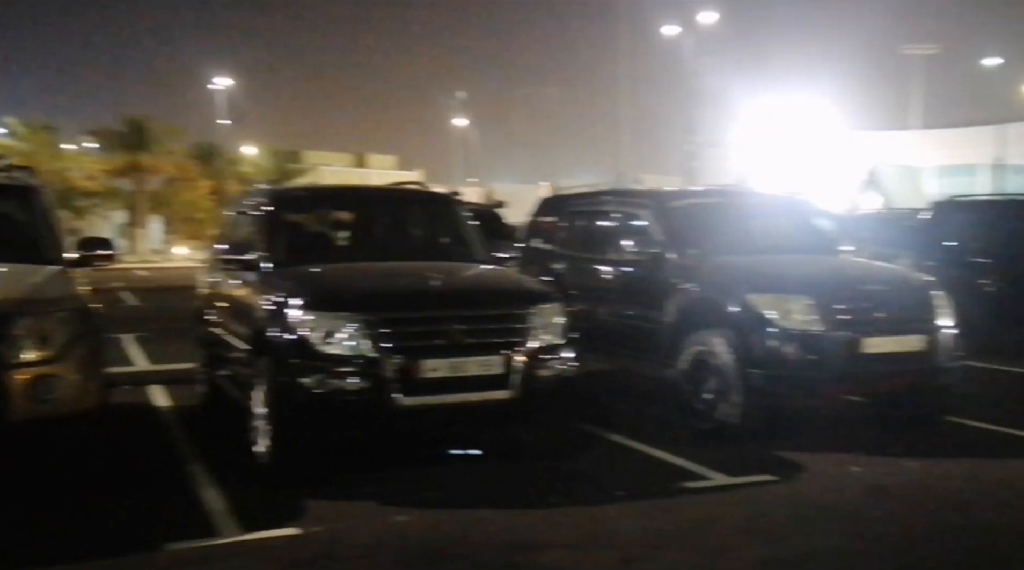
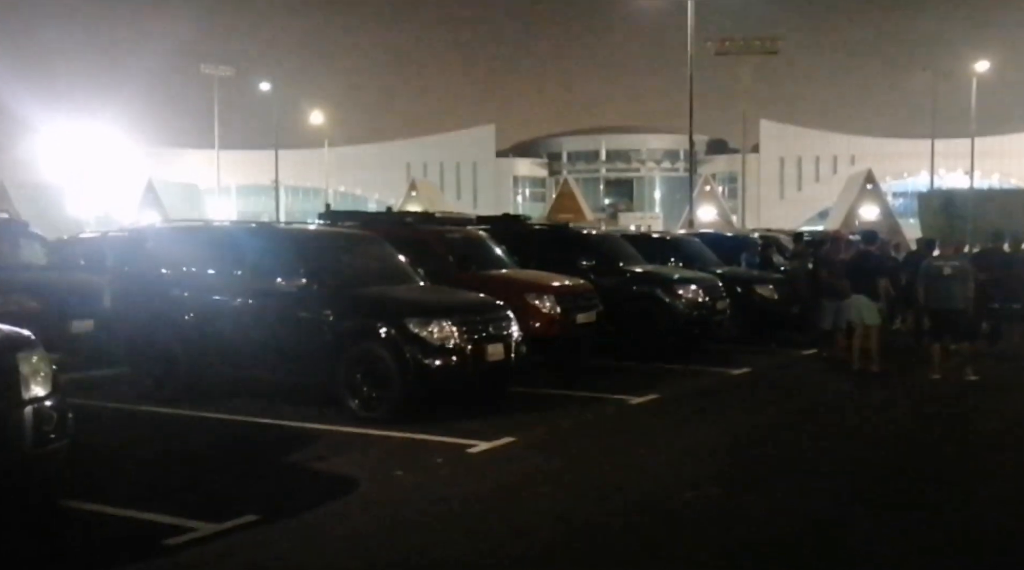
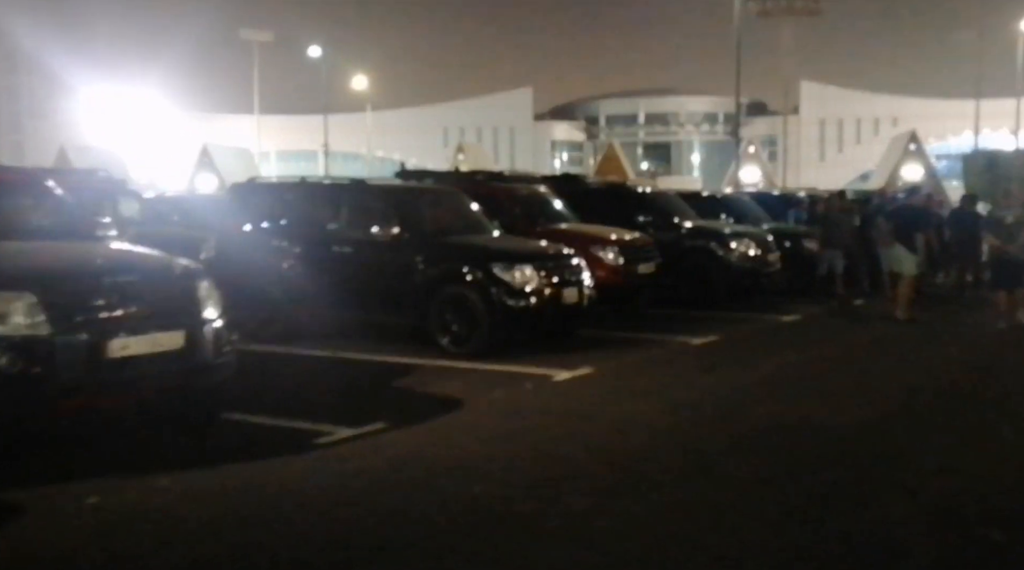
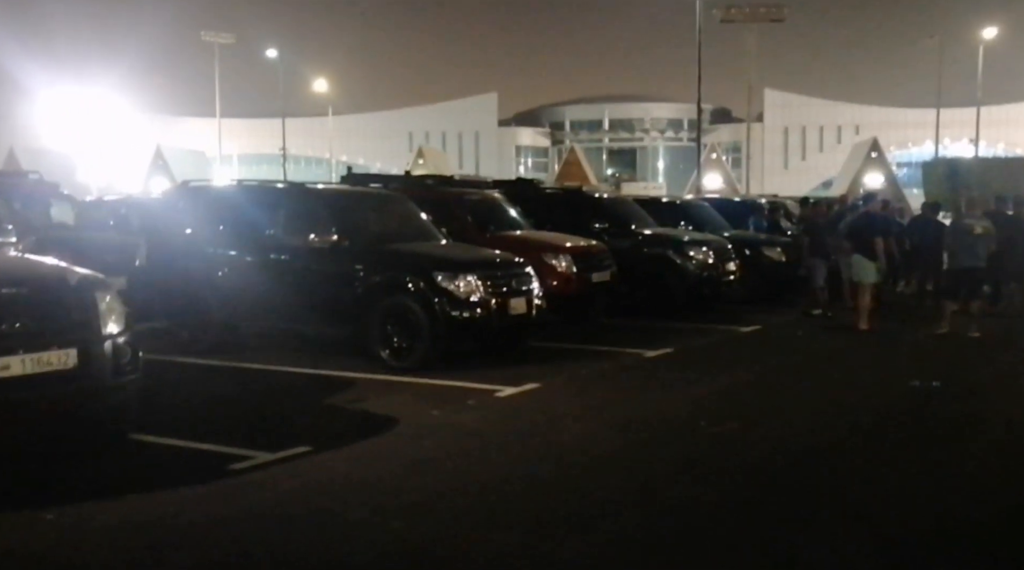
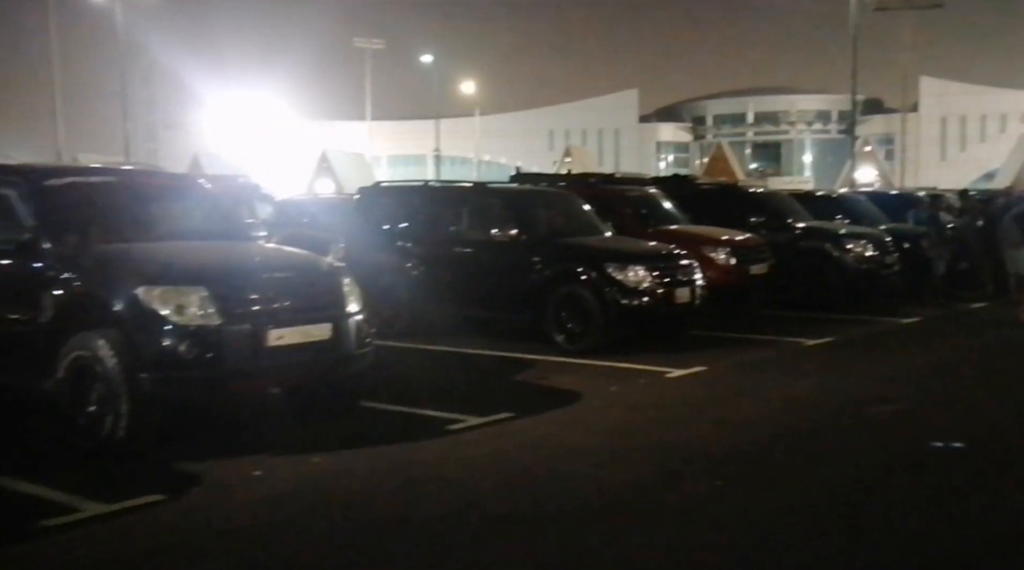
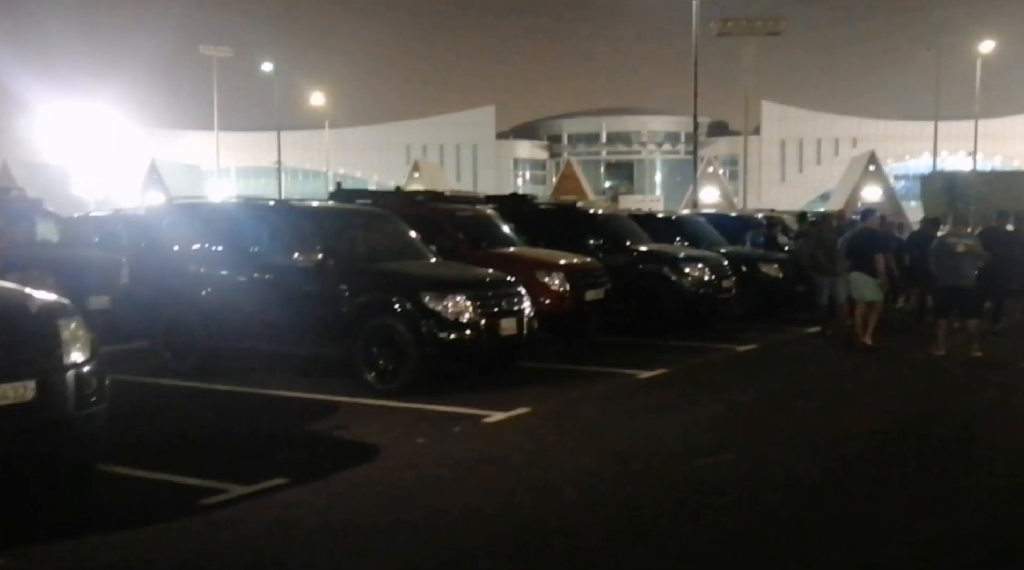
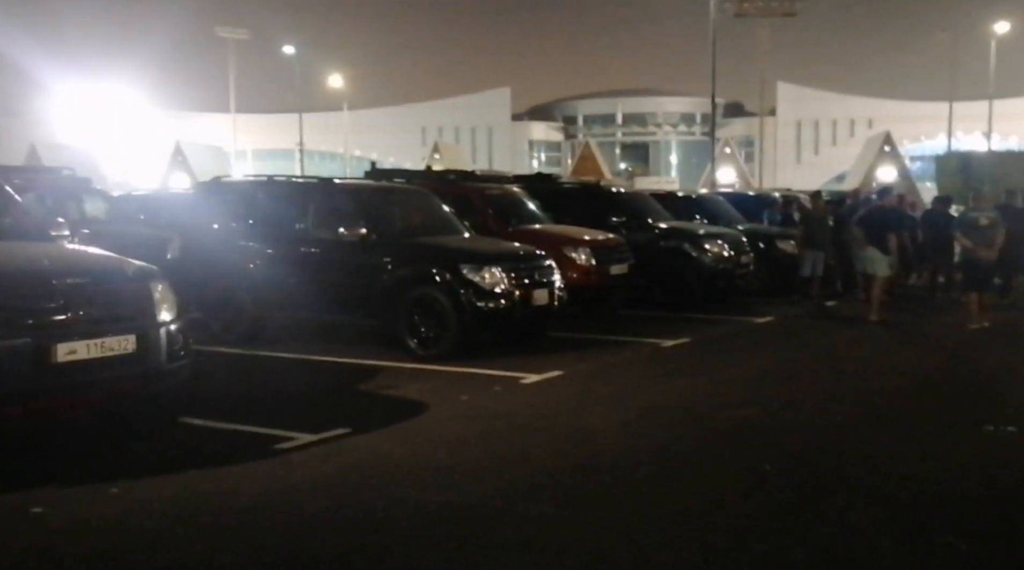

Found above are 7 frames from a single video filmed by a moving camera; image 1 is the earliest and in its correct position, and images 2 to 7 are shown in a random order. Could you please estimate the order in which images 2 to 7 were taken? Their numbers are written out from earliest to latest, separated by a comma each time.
5, 3, 7, 4, 6, 2
